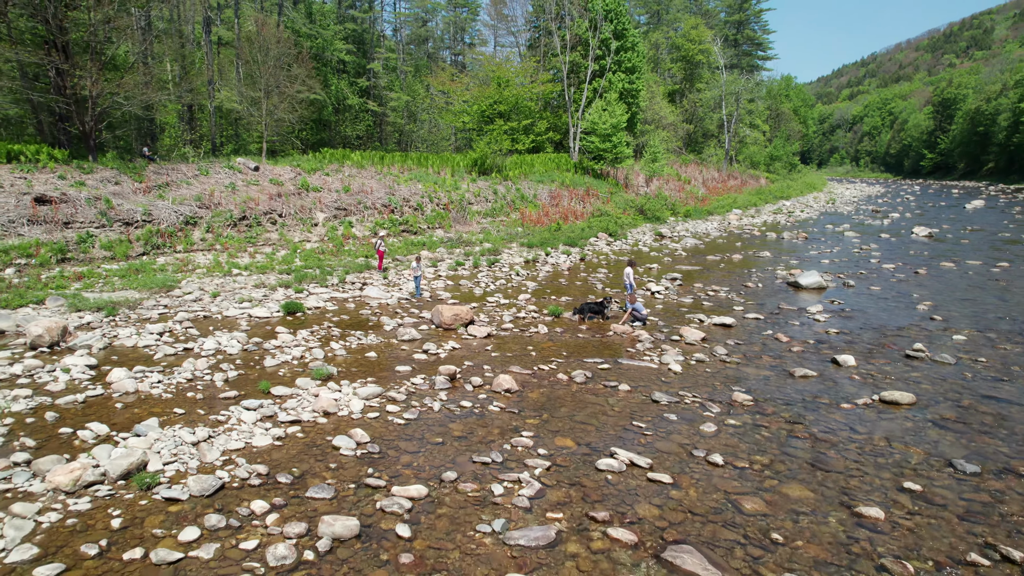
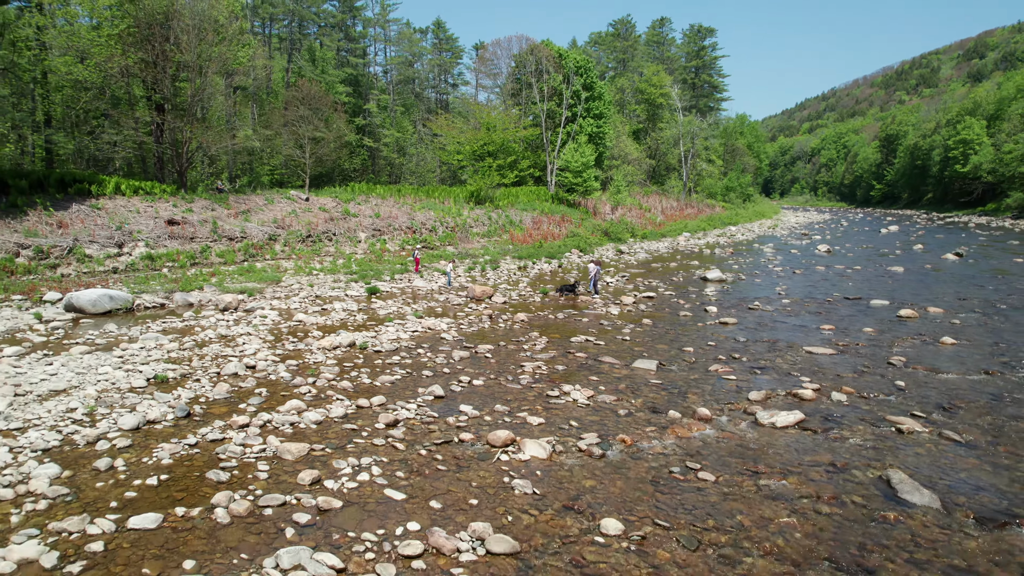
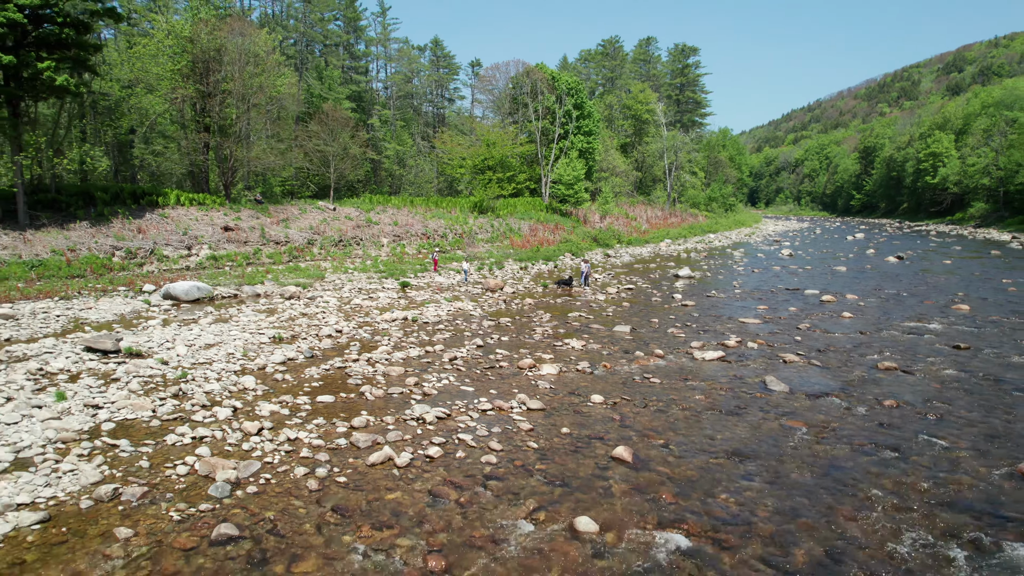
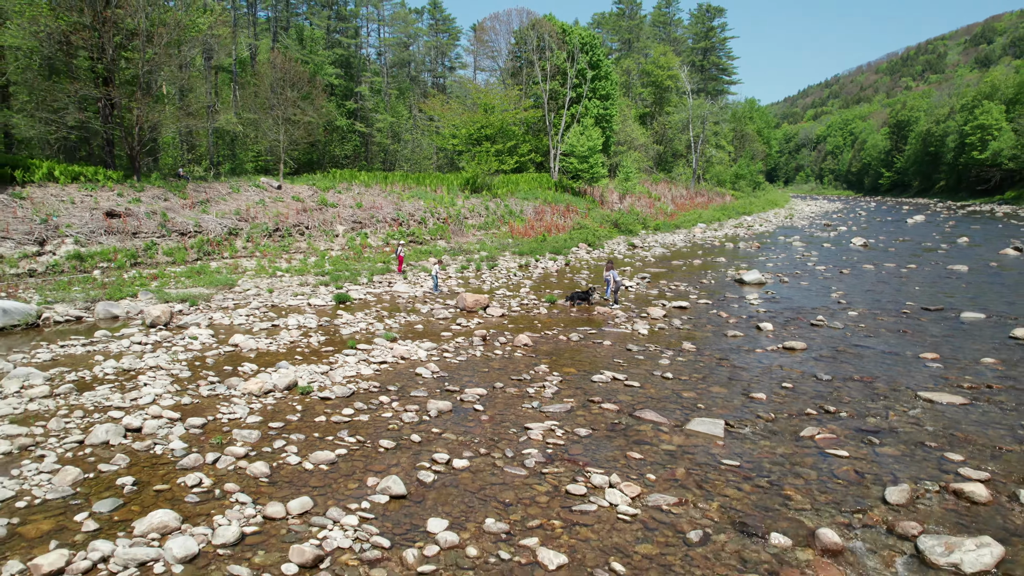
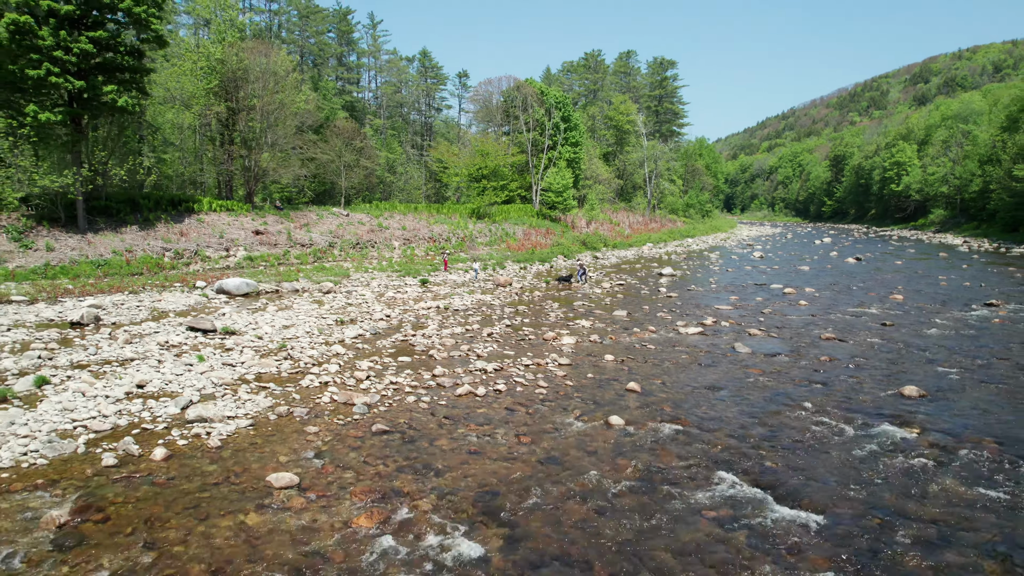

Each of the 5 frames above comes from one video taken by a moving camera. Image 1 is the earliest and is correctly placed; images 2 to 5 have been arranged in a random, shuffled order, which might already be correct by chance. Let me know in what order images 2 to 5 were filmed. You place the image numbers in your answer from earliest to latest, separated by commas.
4, 2, 3, 5
